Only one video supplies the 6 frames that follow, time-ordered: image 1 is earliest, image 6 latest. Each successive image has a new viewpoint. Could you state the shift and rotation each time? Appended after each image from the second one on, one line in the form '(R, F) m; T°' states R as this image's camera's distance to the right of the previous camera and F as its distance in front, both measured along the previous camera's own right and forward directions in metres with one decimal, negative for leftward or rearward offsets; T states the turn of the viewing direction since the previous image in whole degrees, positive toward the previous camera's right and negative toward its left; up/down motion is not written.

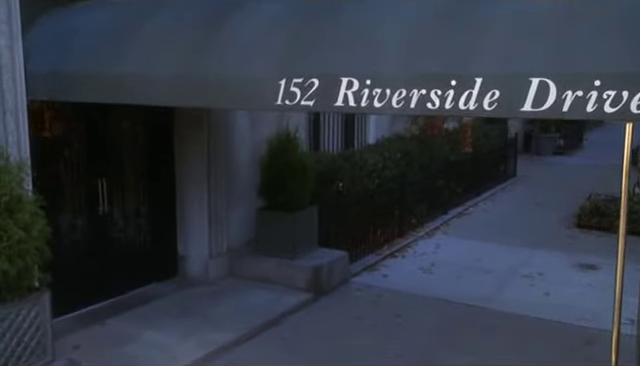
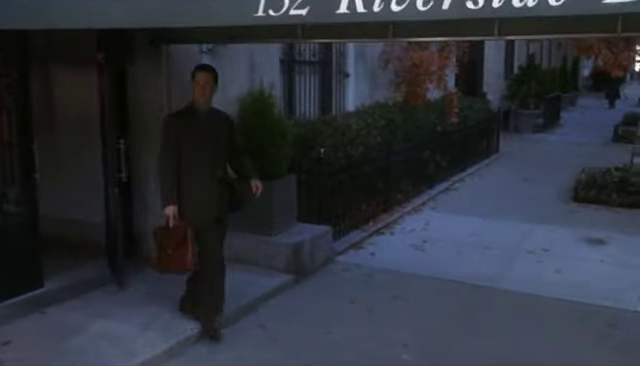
(-0.2, +1.2) m; +3°
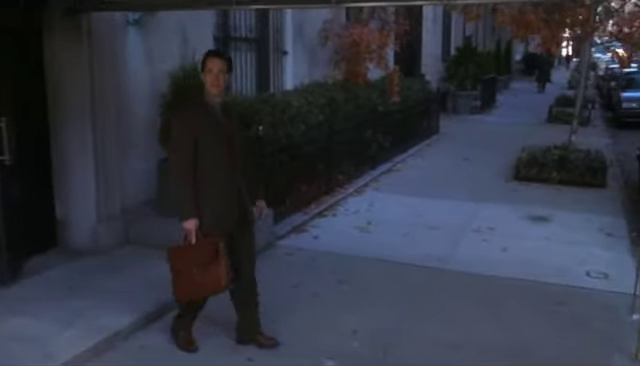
(0.0, +0.4) m; +5°
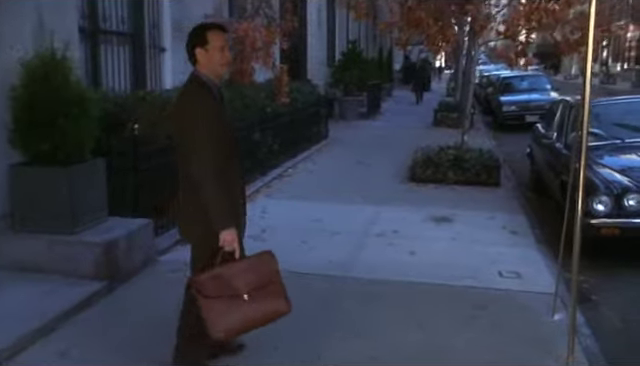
(0.0, +0.8) m; +10°
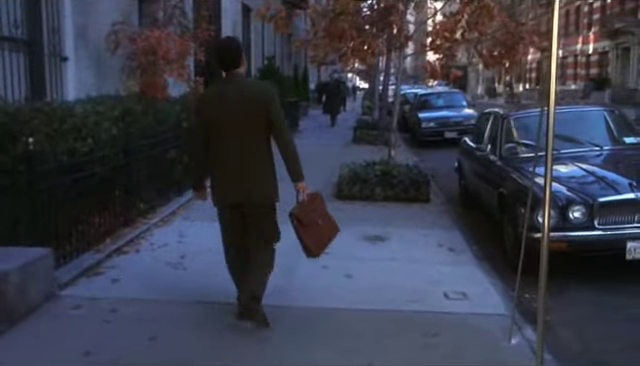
(-0.1, +0.6) m; +8°
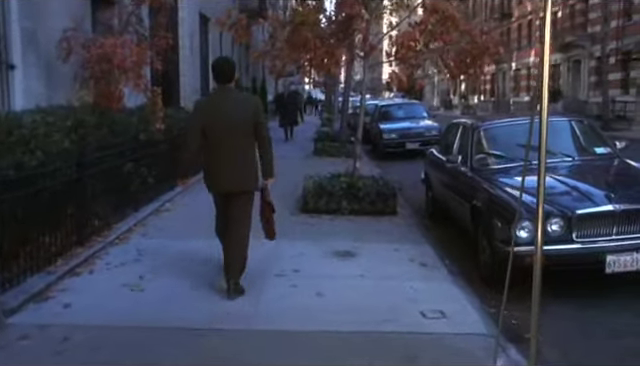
(-0.1, +0.3) m; +4°
